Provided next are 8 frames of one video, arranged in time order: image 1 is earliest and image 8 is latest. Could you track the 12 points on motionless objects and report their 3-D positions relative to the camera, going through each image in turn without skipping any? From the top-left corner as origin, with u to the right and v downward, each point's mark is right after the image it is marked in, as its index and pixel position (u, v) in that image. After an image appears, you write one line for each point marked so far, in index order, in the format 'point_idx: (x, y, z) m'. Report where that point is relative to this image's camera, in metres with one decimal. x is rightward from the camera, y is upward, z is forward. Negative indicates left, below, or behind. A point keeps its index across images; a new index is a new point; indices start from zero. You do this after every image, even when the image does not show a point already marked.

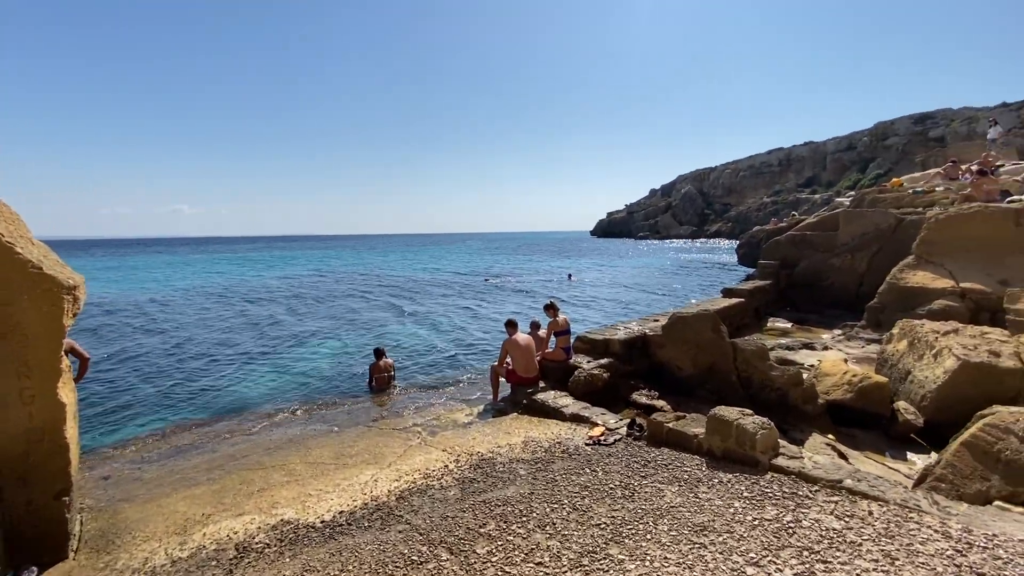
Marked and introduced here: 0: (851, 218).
0: (+7.3, +1.5, +10.4) m
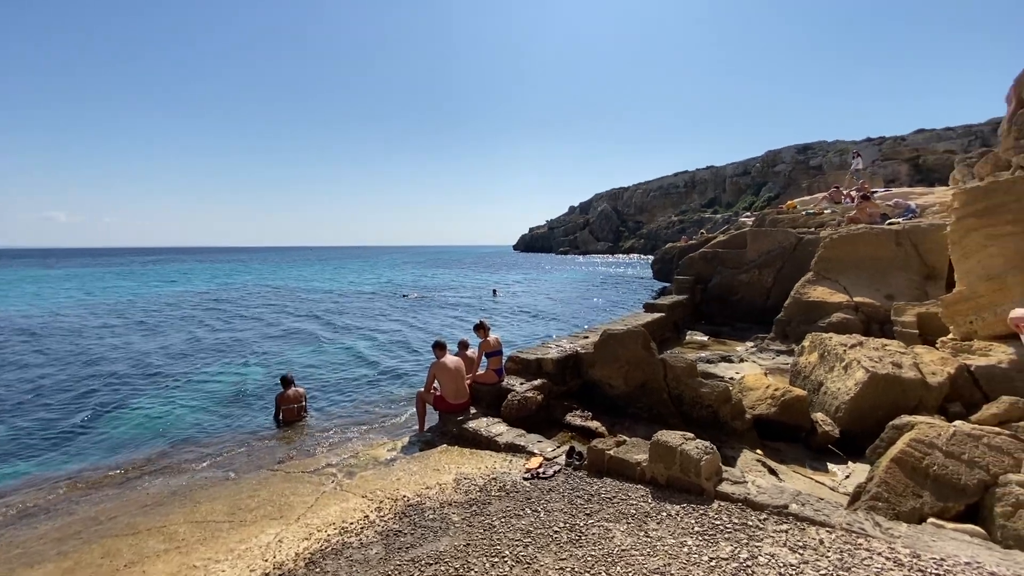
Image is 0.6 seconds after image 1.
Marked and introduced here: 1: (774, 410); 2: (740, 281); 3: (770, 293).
0: (+5.7, +1.2, +11.1) m
1: (+2.8, -1.3, +5.1) m
2: (+5.4, +0.2, +11.4) m
3: (+5.8, -0.1, +10.8) m
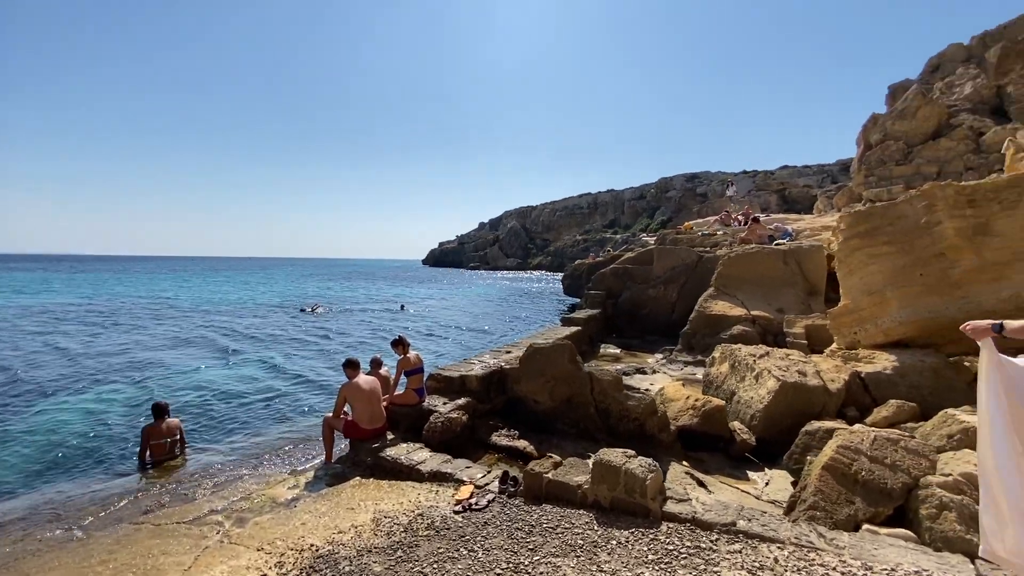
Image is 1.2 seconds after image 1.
0: (+3.7, +0.8, +11.7) m
1: (+2.0, -1.4, +5.2) m
2: (+3.4, -0.2, +11.9) m
3: (+3.8, -0.5, +11.3) m
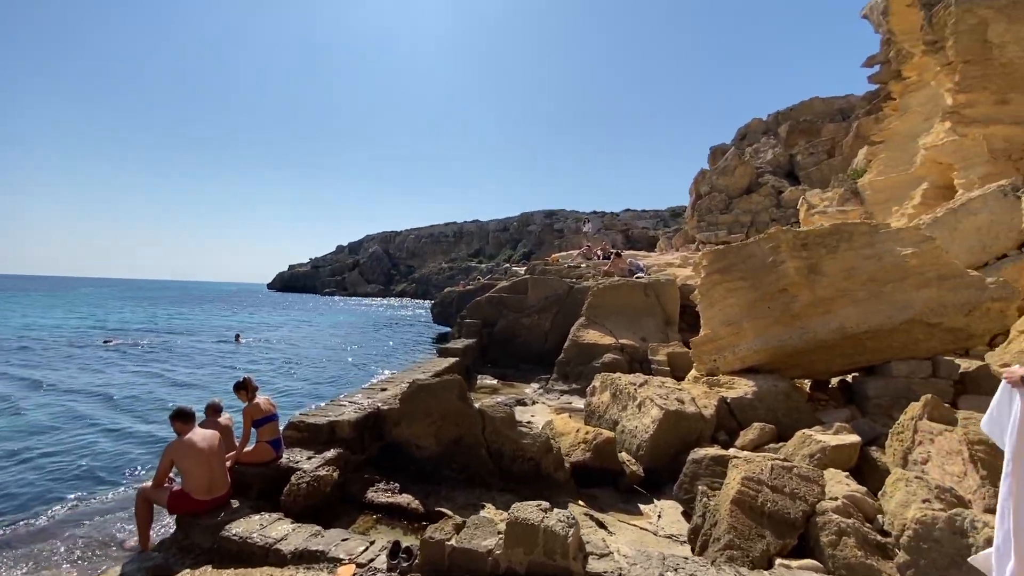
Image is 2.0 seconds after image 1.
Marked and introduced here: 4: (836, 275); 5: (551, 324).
0: (+0.6, +0.1, +11.9) m
1: (+0.8, -1.8, +5.0) m
2: (+0.3, -0.9, +11.9) m
3: (+0.9, -1.2, +11.5) m
4: (+4.0, +0.2, +6.0) m
5: (+1.0, -0.9, +11.5) m
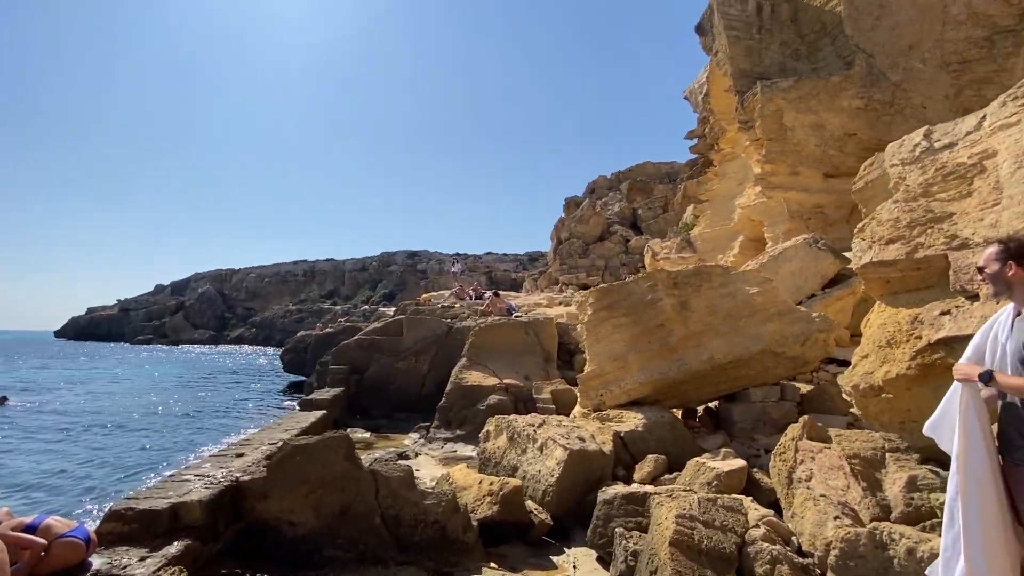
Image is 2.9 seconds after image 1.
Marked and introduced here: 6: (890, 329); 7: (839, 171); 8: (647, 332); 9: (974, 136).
0: (-2.3, -0.8, +11.3) m
1: (-0.2, -2.1, +4.6) m
2: (-2.7, -1.9, +11.1) m
3: (-2.0, -2.1, +10.9) m
4: (+2.6, -0.3, +6.6) m
5: (-1.9, -1.8, +10.9) m
6: (+3.3, -0.4, +4.2) m
7: (+8.2, +2.9, +12.0) m
8: (+1.9, -0.6, +6.6) m
9: (+4.2, +1.4, +4.4) m
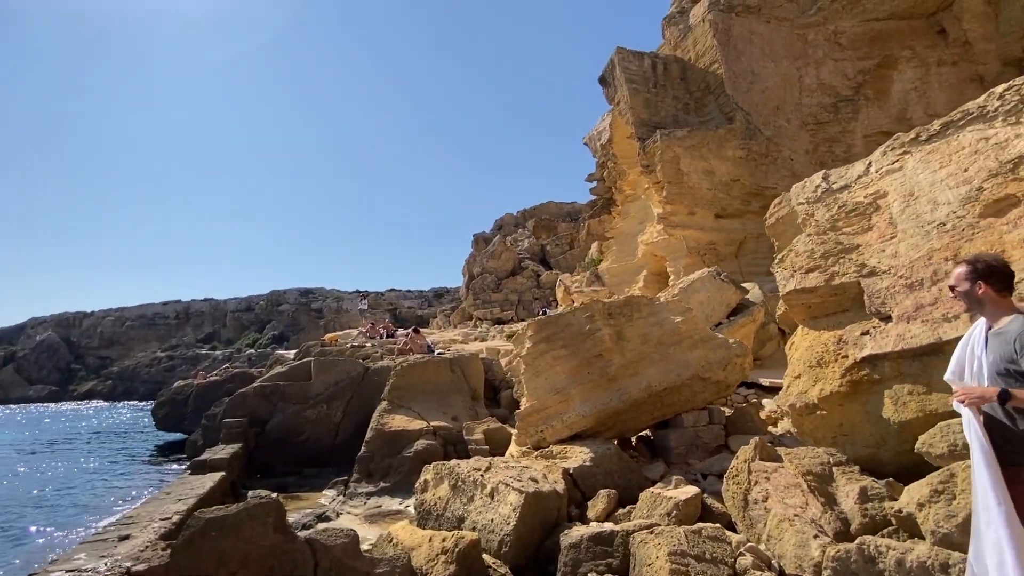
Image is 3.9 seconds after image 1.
0: (-4.0, -1.7, +10.3) m
1: (-0.5, -2.4, +4.1) m
2: (-4.3, -2.7, +10.0) m
3: (-3.6, -2.9, +9.9) m
4: (+1.7, -0.7, +6.7) m
5: (-3.5, -2.6, +10.0) m
6: (+2.9, -0.6, +4.6) m
7: (+6.0, +2.1, +13.5) m
8: (+1.0, -1.1, +6.6) m
9: (+3.7, +1.1, +5.1) m
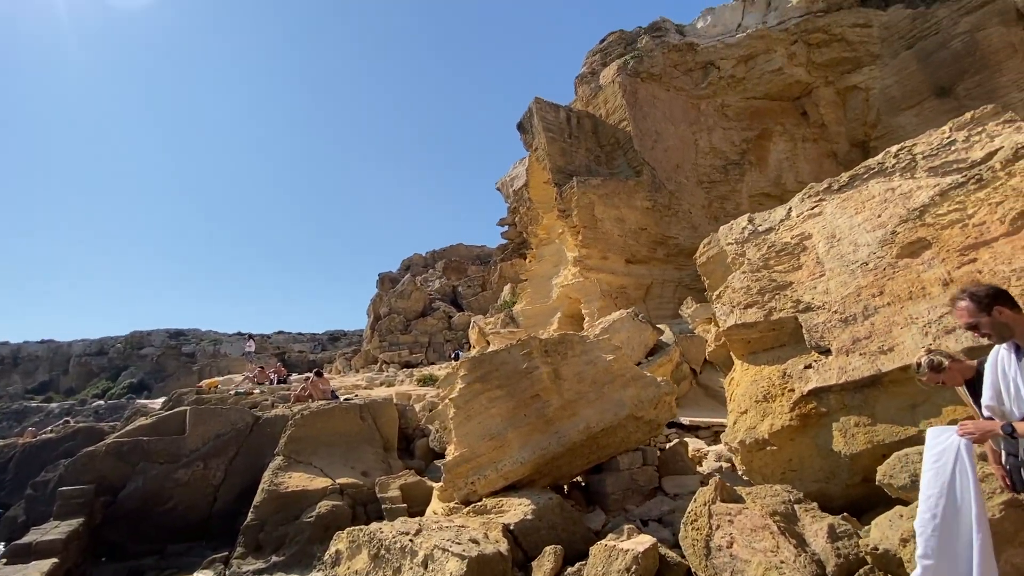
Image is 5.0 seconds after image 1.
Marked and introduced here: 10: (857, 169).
0: (-5.6, -2.3, +8.7) m
1: (-0.9, -2.6, +3.3) m
2: (-5.8, -3.3, +8.2) m
3: (-5.0, -3.5, +8.2) m
4: (+0.8, -1.2, +6.5) m
5: (-5.0, -3.2, +8.4) m
6: (+2.4, -0.9, +4.6) m
7: (+3.6, +0.9, +14.1) m
8: (+0.1, -1.5, +6.2) m
9: (+3.1, +0.7, +5.4) m
10: (+3.8, +1.3, +5.4) m
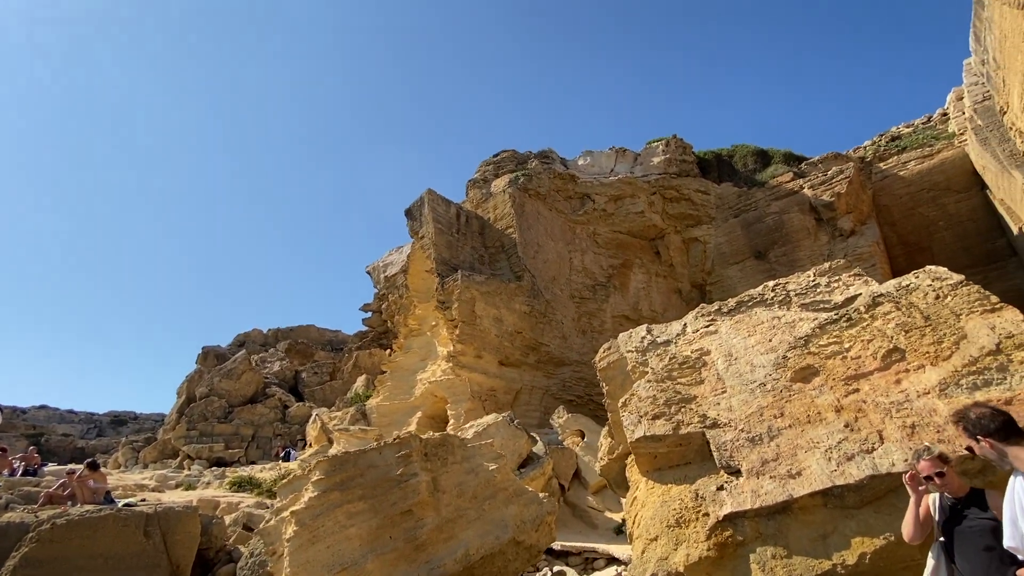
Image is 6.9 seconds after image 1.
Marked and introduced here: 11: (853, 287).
0: (-7.5, -2.7, +5.5) m
1: (-1.5, -2.8, +1.7) m
2: (-7.7, -3.5, +4.8) m
3: (-7.0, -3.9, +5.0) m
4: (-0.7, -2.3, +5.4) m
5: (-6.9, -3.7, +5.2) m
6: (+1.4, -1.9, +4.3) m
7: (-0.1, -2.1, +13.9) m
8: (-1.3, -2.4, +4.9) m
9: (+2.0, -0.6, +5.5) m
10: (+2.8, -0.1, +5.8) m
11: (+3.7, 0.0, +5.3) m
